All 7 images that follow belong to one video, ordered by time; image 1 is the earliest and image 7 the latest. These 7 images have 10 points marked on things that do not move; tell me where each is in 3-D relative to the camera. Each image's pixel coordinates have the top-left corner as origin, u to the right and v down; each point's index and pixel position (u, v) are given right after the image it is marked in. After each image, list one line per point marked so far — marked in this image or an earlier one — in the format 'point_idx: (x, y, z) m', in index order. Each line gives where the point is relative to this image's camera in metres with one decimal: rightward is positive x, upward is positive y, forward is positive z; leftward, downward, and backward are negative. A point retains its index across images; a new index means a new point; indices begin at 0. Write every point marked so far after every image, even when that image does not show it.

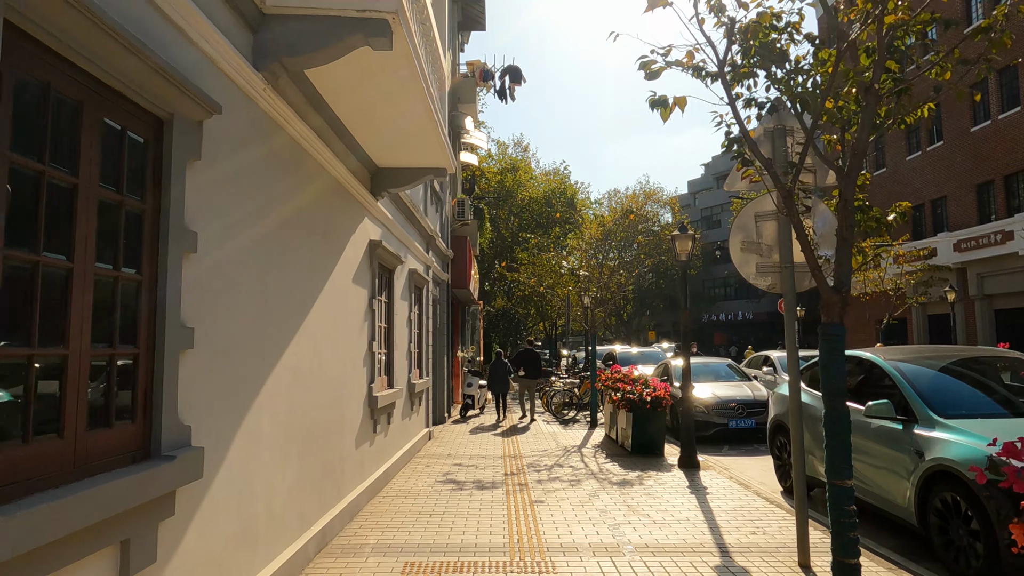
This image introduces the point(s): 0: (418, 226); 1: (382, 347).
0: (-1.7, +1.0, +11.7) m
1: (-1.7, -0.8, +8.7) m
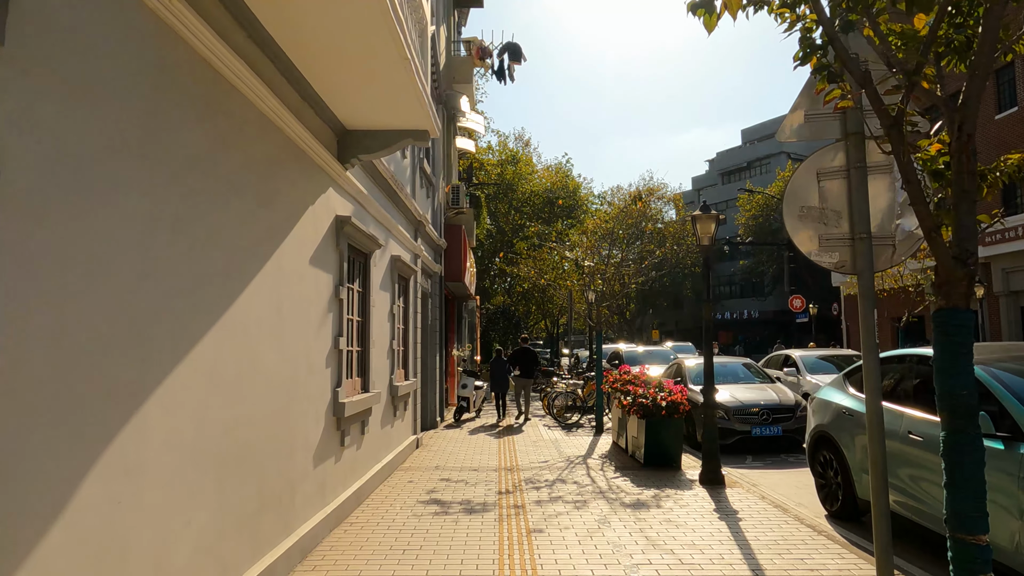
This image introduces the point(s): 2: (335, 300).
0: (-1.7, +1.2, +10.4) m
1: (-1.7, -0.6, +7.4) m
2: (-1.7, -0.1, +6.6) m
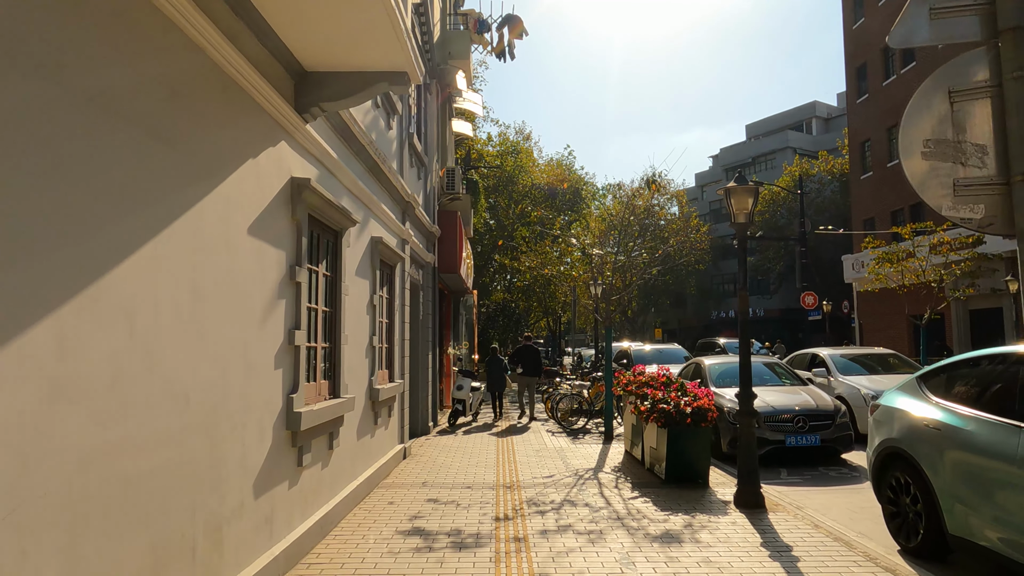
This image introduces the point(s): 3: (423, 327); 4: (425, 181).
0: (-1.7, +1.4, +9.1) m
1: (-1.7, -0.5, +6.0) m
2: (-1.7, 0.0, +5.3) m
3: (-1.7, -0.7, +12.6) m
4: (-1.7, +2.1, +13.2) m
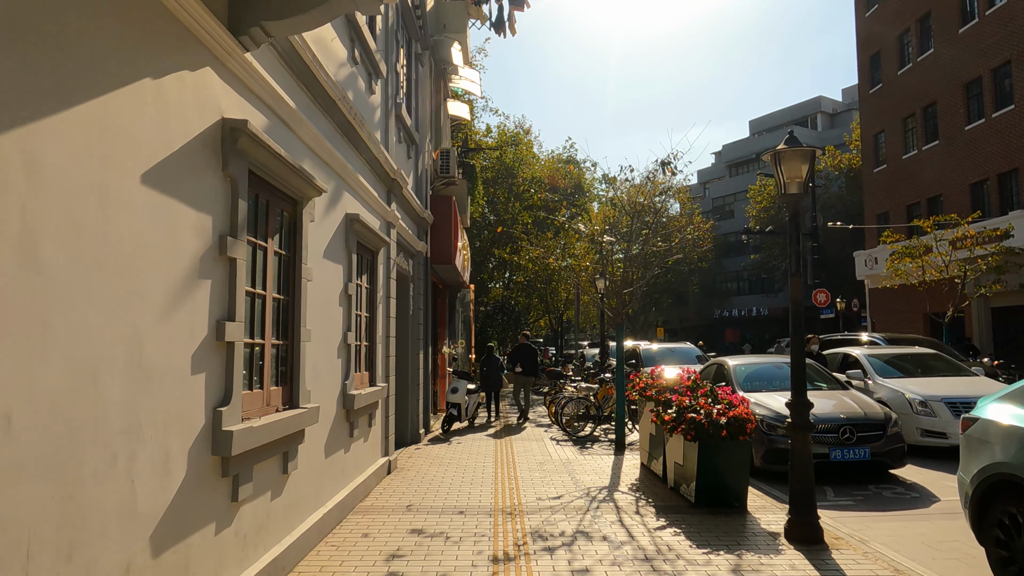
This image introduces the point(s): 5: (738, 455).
0: (-1.7, +1.5, +7.8) m
1: (-1.7, -0.3, +4.7) m
2: (-1.7, +0.2, +4.0) m
3: (-1.7, -0.6, +11.3) m
4: (-1.7, +2.2, +11.9) m
5: (+2.3, -1.7, +6.8) m
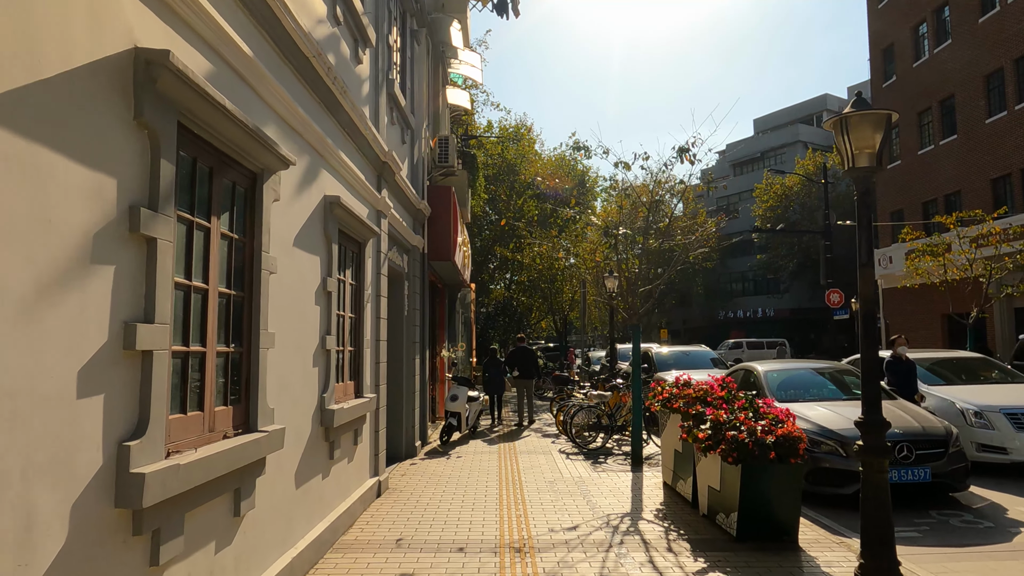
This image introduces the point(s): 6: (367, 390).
0: (-1.6, +1.5, +6.7) m
1: (-1.6, -0.3, +3.7) m
2: (-1.7, +0.2, +2.9) m
3: (-1.6, -0.6, +10.3) m
4: (-1.6, +2.3, +10.8) m
5: (+2.4, -1.6, +5.8) m
6: (-1.6, -1.1, +7.3) m
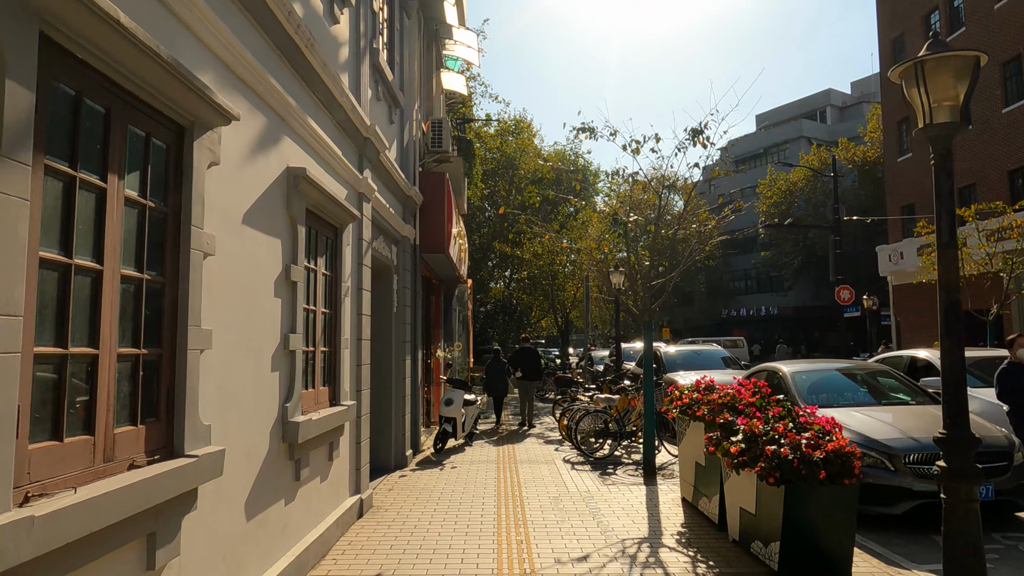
0: (-1.6, +1.6, +5.8) m
1: (-1.7, -0.2, +2.8) m
2: (-1.7, +0.3, +2.0) m
3: (-1.6, -0.5, +9.4) m
4: (-1.6, +2.3, +9.9) m
5: (+2.4, -1.6, +4.9) m
6: (-1.6, -1.0, +6.4) m
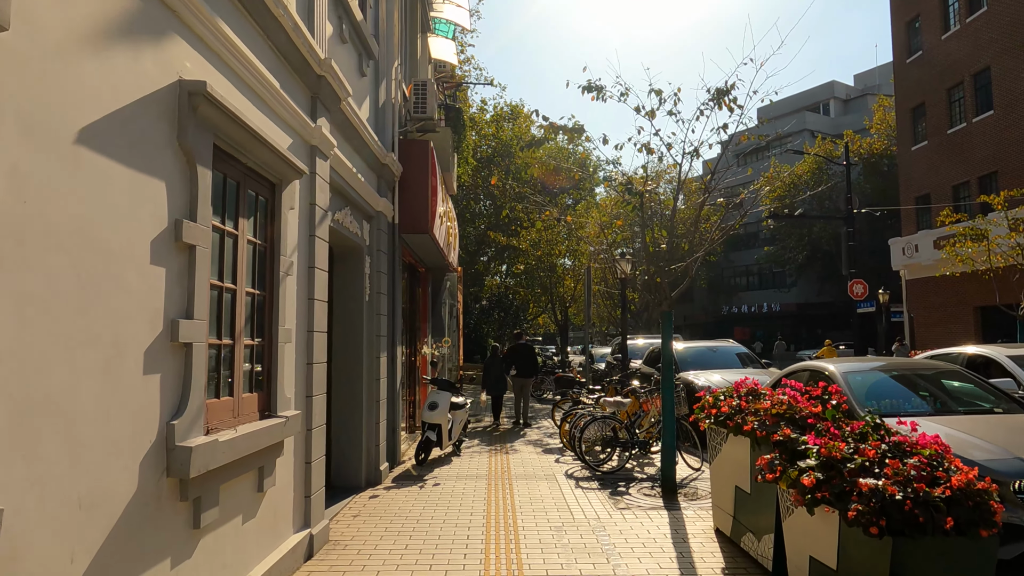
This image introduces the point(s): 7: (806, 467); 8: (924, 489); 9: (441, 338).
0: (-1.7, +1.8, +4.3) m
1: (-1.7, 0.0, +1.3) m
2: (-1.7, +0.4, +0.5) m
3: (-1.7, -0.3, +7.9) m
4: (-1.7, +2.5, +8.4) m
5: (+2.3, -1.4, +3.4) m
6: (-1.6, -0.8, +4.9) m
7: (+1.8, -1.0, +4.0) m
8: (+2.1, -1.0, +3.4) m
9: (-1.6, -1.1, +14.7) m
